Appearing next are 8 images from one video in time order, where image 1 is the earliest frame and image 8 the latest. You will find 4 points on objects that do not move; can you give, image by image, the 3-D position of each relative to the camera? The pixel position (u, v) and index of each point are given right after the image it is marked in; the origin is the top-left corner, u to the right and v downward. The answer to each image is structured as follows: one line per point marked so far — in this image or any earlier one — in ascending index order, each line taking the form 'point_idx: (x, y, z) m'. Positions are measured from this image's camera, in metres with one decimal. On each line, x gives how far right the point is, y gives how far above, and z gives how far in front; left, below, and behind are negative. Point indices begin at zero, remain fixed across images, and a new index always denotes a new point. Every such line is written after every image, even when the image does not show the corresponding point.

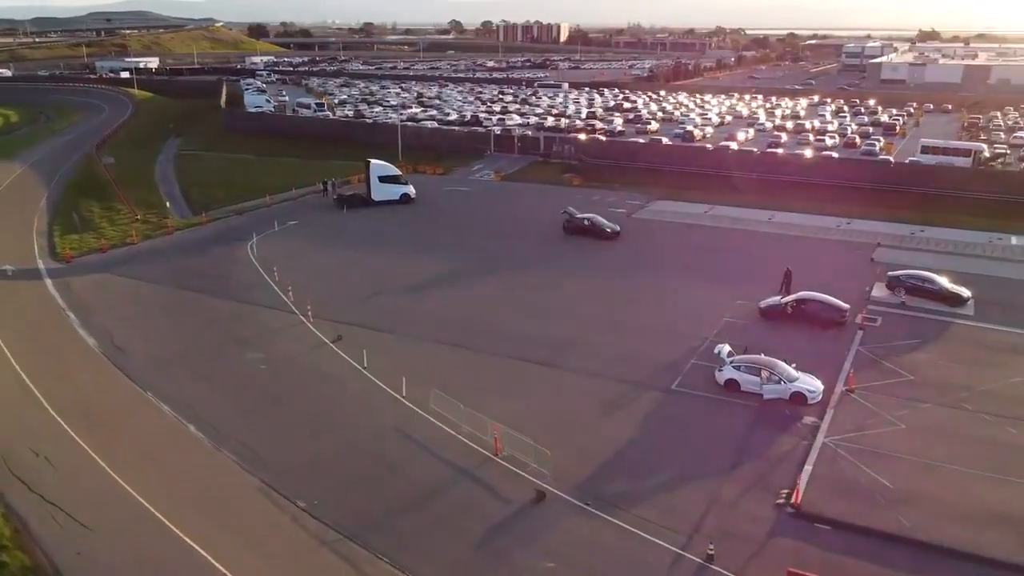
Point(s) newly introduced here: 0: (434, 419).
0: (-1.7, -2.9, +18.0) m
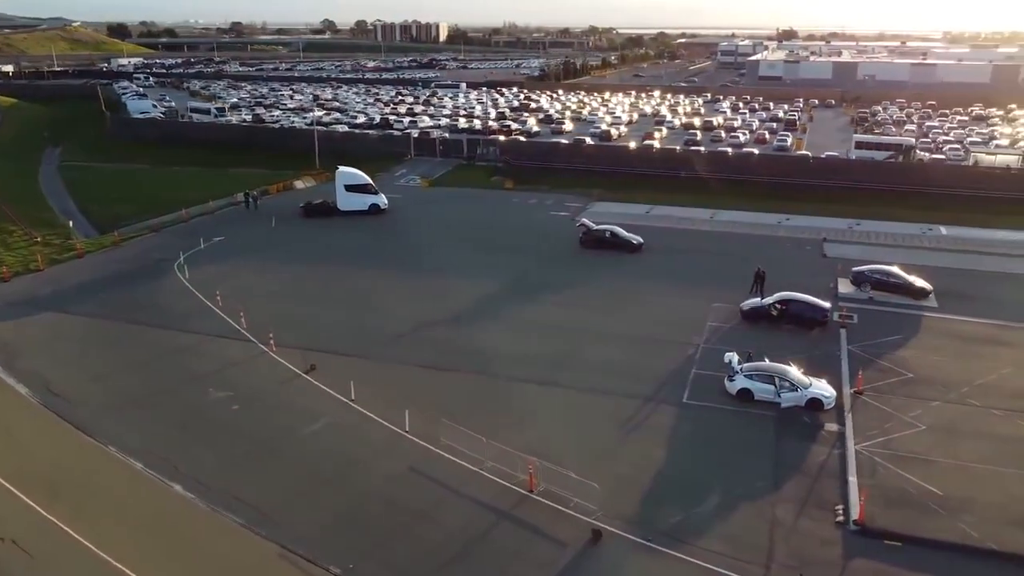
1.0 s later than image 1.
0: (-1.2, -3.4, +16.4) m
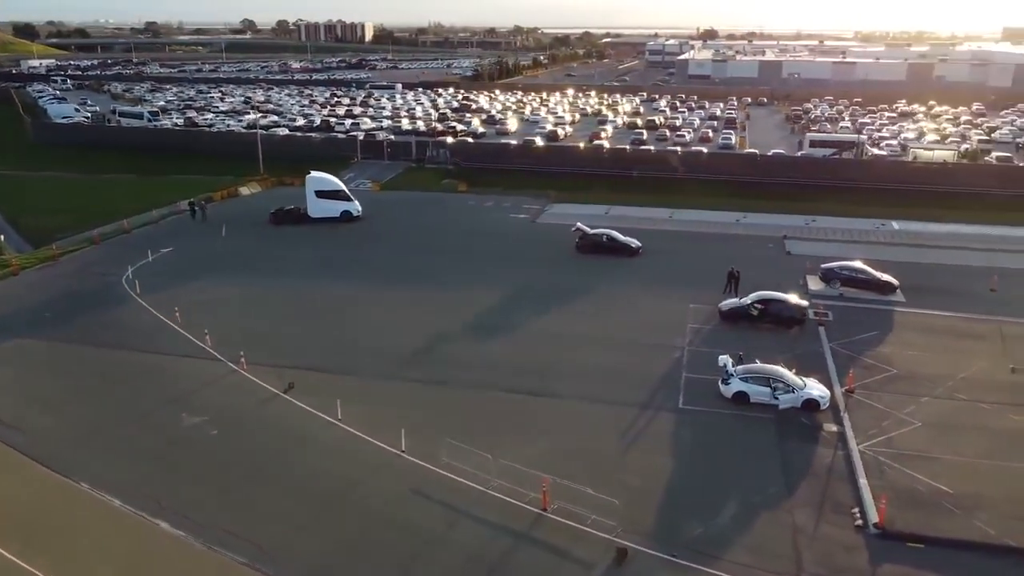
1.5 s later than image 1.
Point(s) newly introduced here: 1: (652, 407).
0: (-1.1, -3.7, +15.7) m
1: (+3.3, -2.8, +18.9) m
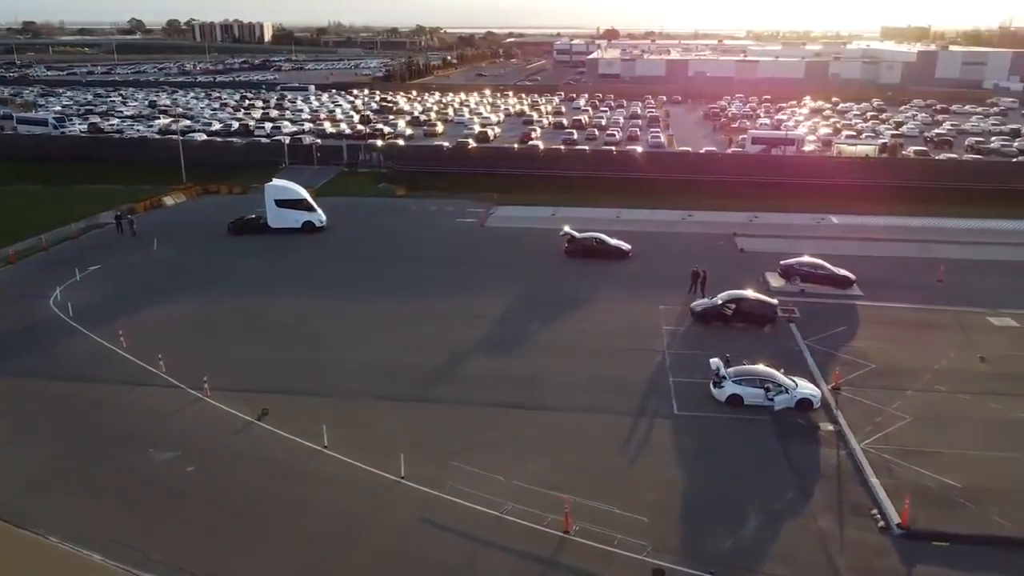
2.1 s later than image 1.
0: (-0.9, -3.9, +14.8) m
1: (+3.1, -2.9, +18.5) m
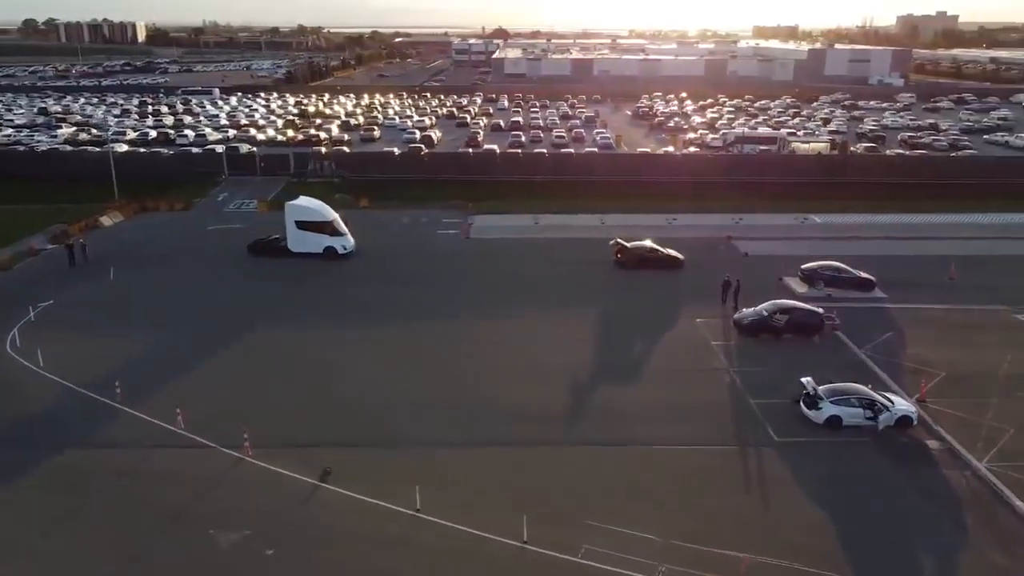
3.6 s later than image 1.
0: (+1.6, -4.5, +13.0) m
1: (+5.0, -3.3, +17.2) m
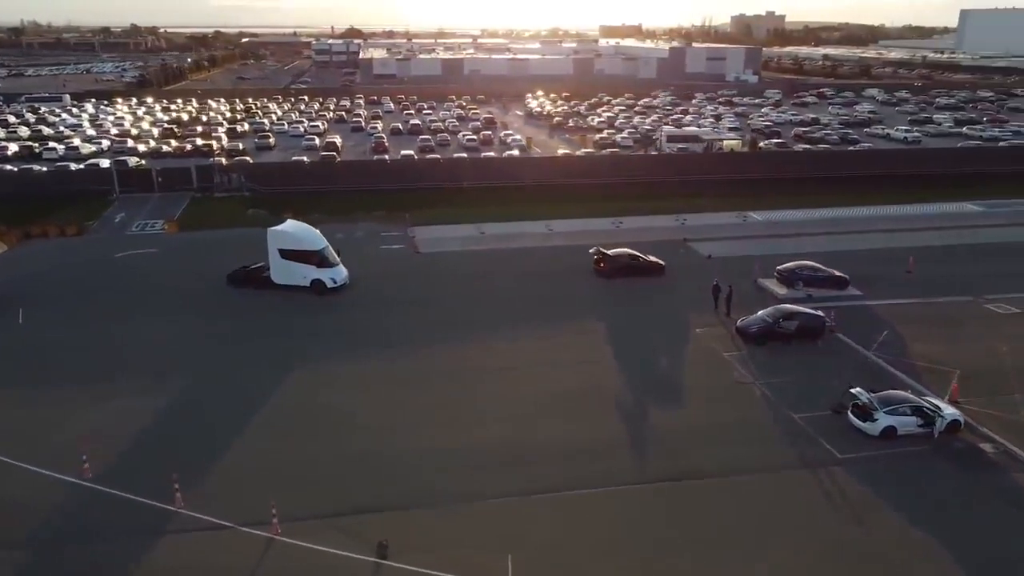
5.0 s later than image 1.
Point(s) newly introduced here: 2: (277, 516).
0: (+3.5, -4.9, +11.7) m
1: (+6.1, -3.6, +16.4) m
2: (-4.2, -4.1, +14.3) m
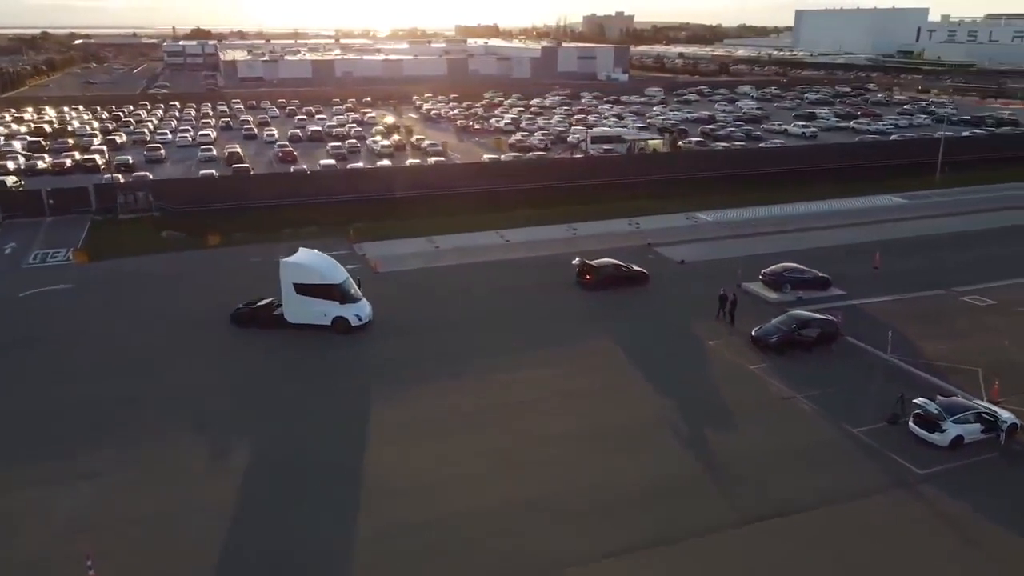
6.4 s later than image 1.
0: (+5.8, -5.2, +10.6) m
1: (+7.5, -3.8, +15.7) m
2: (-2.3, -4.8, +11.9) m
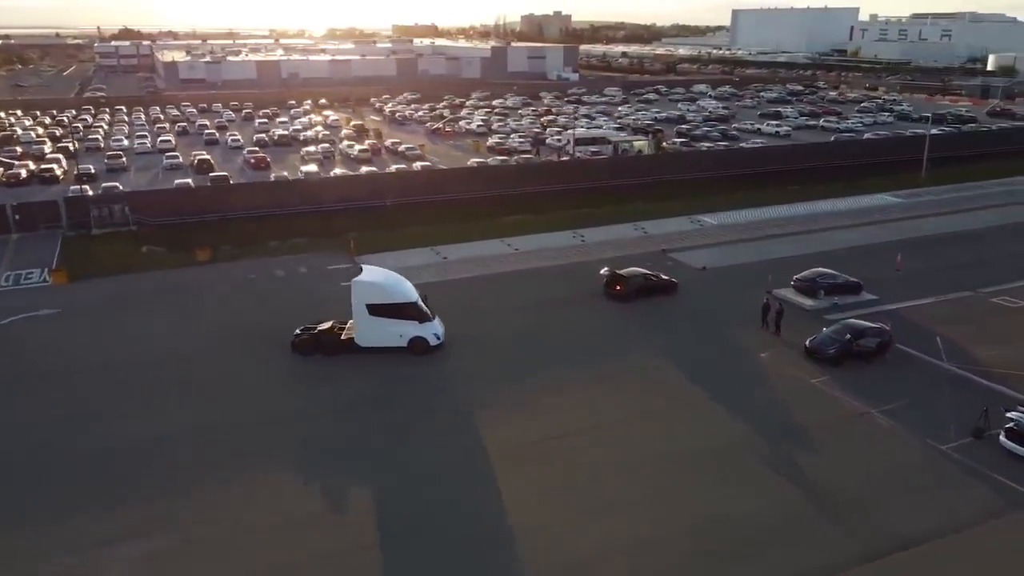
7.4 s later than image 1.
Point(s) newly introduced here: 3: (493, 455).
0: (+7.9, -5.5, +9.8) m
1: (+9.2, -4.0, +15.0) m
2: (-0.3, -5.3, +10.5) m
3: (-0.4, -3.3, +16.6) m
